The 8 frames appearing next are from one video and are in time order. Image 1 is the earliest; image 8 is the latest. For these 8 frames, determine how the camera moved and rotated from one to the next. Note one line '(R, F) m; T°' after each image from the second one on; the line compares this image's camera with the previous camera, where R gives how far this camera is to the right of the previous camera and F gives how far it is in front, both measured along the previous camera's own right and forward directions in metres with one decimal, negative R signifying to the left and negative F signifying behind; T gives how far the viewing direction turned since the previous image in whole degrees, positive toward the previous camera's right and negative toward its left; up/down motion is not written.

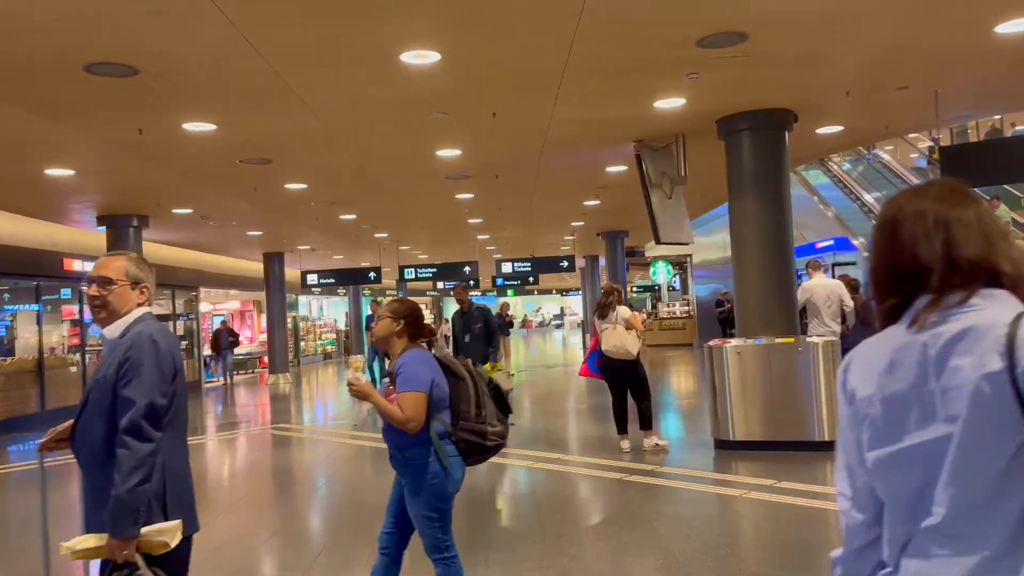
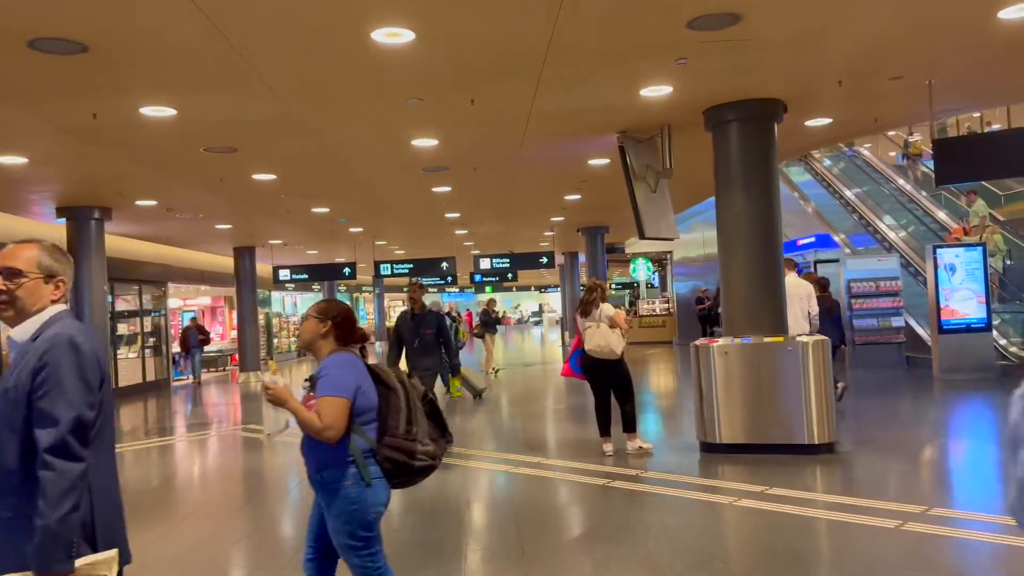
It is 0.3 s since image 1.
(0.0, +0.3) m; +2°
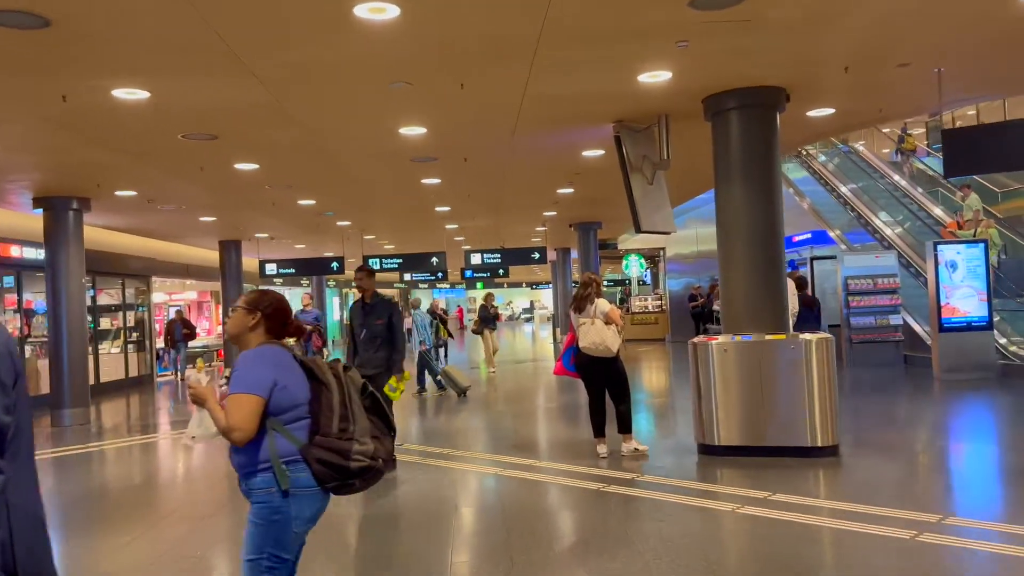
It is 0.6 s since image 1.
(0.0, +0.3) m; +1°
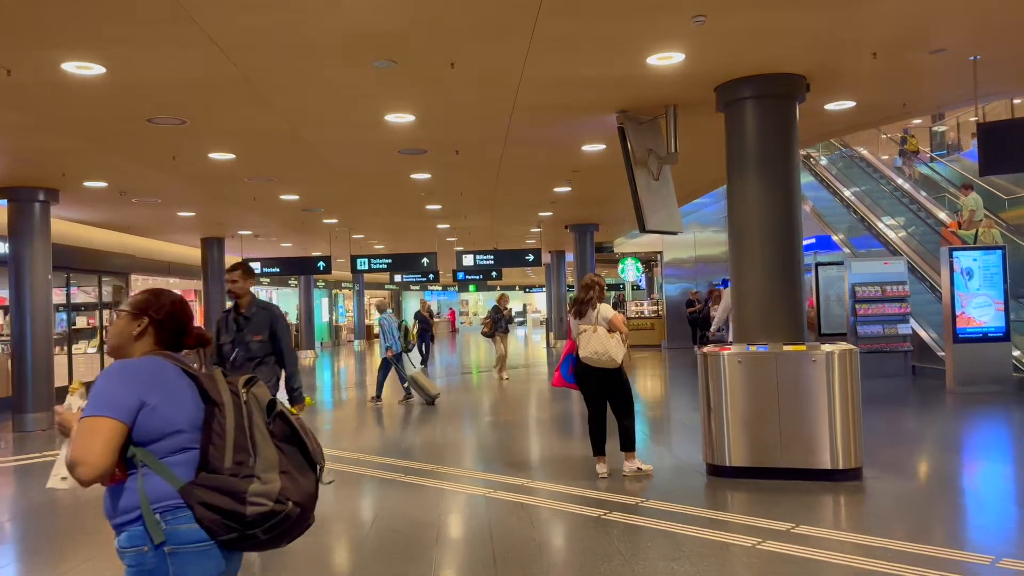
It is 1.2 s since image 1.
(0.0, +0.6) m; +1°
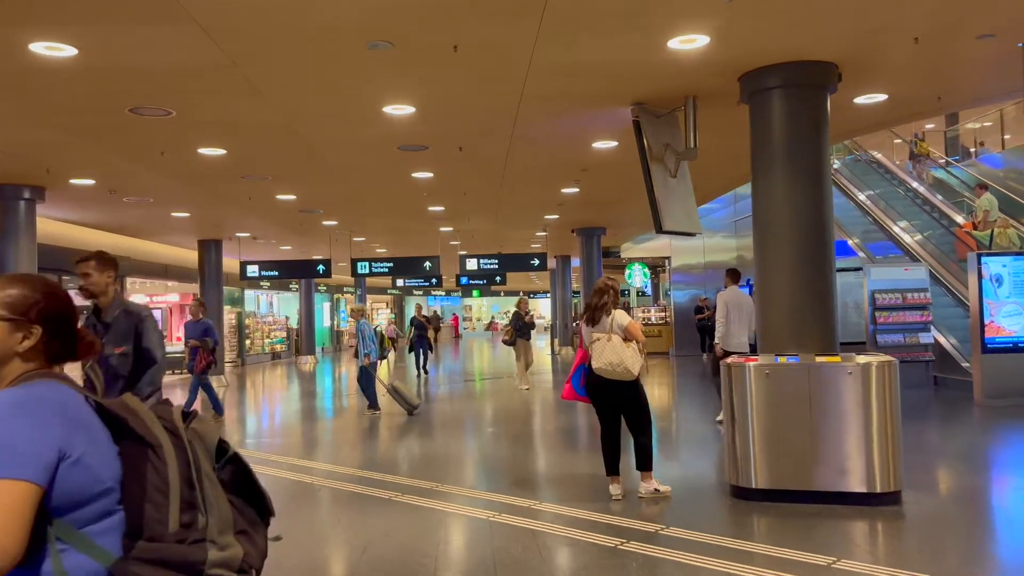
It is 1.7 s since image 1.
(0.0, +0.5) m; 0°
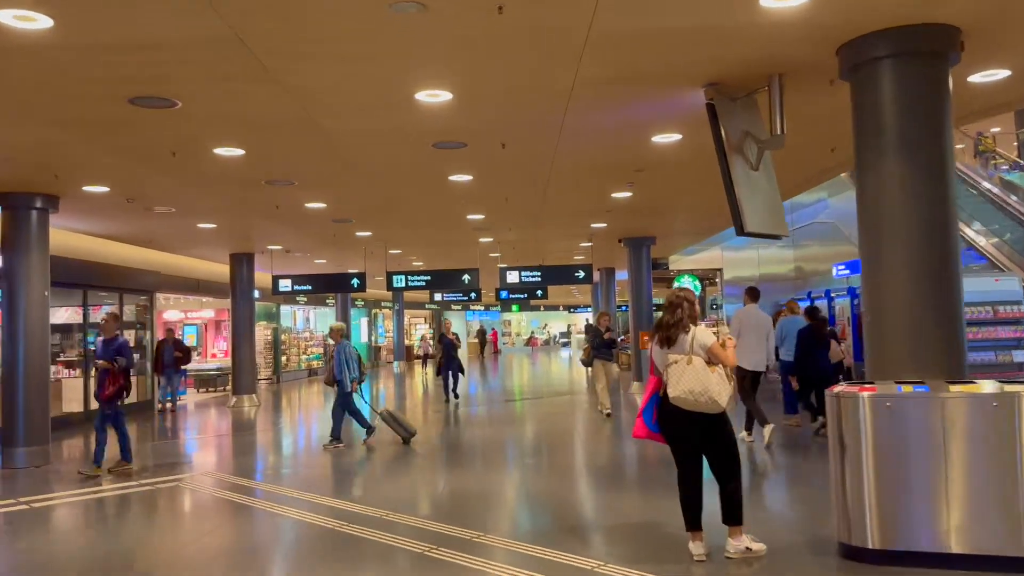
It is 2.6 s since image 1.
(-0.1, +0.9) m; -3°
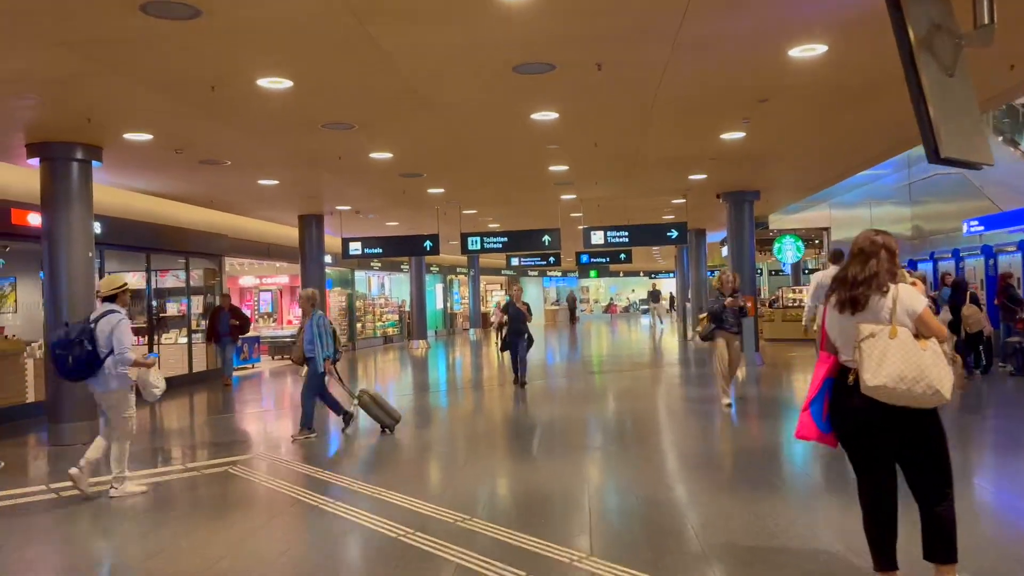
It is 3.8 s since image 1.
(-0.2, +1.2) m; -5°
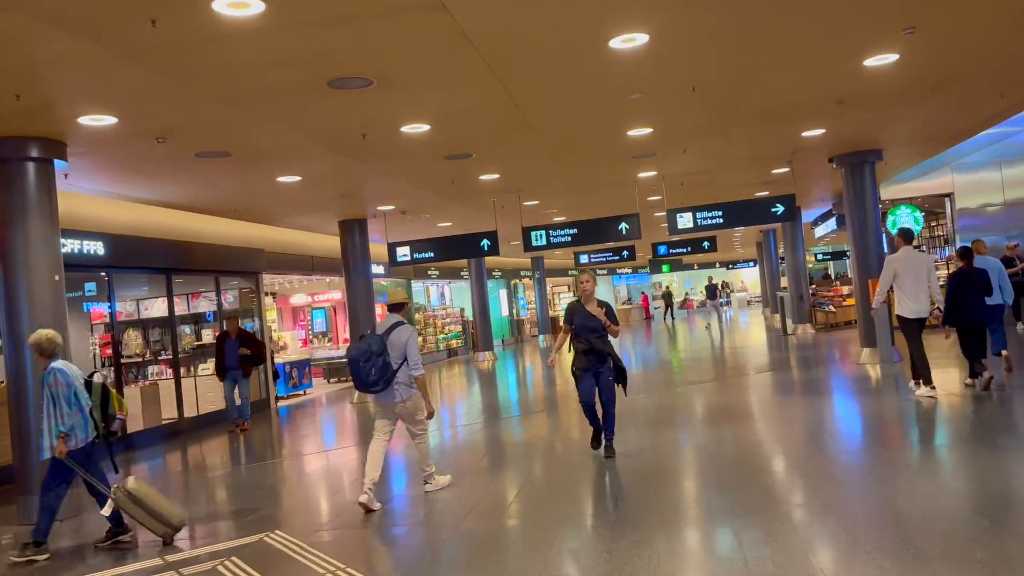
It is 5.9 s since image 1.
(-0.1, +1.9) m; -5°
